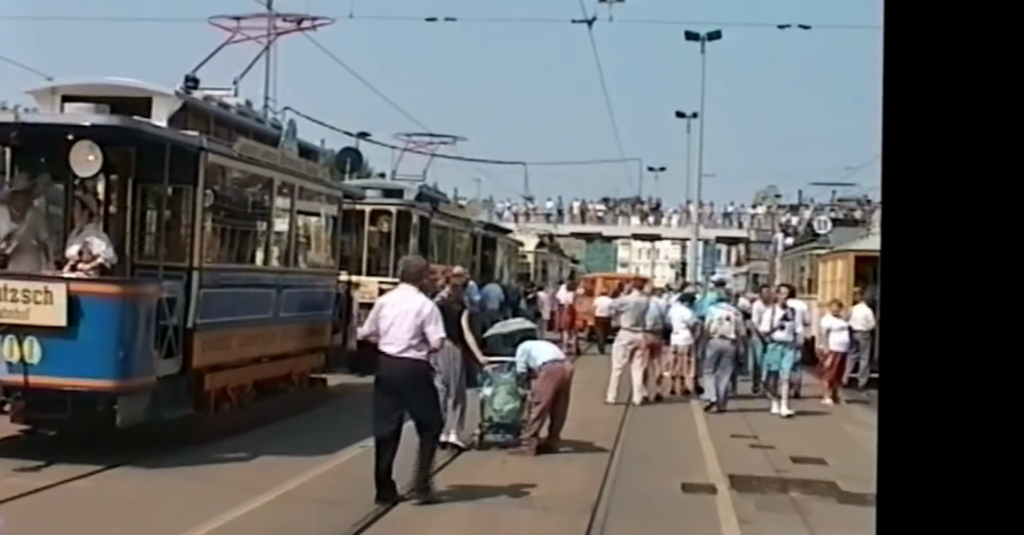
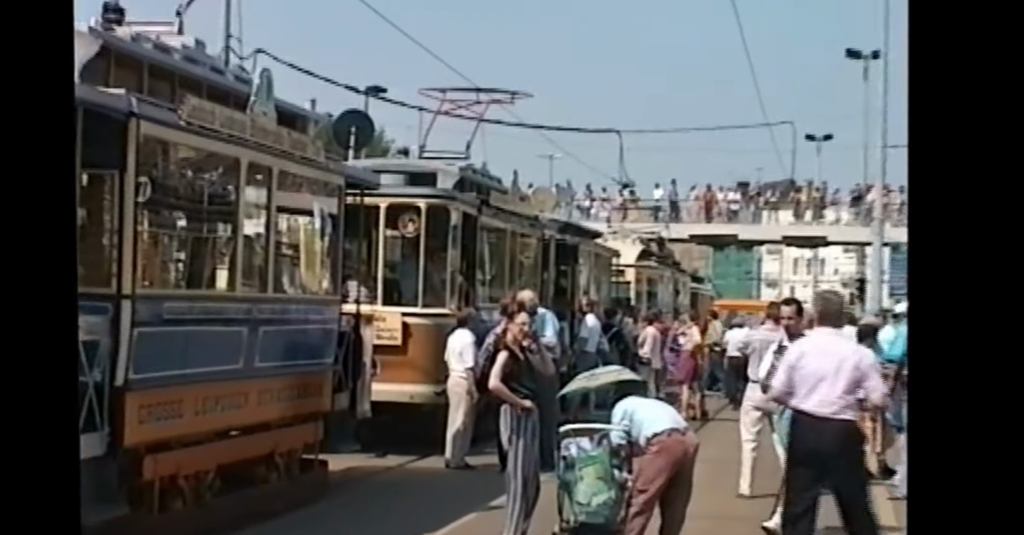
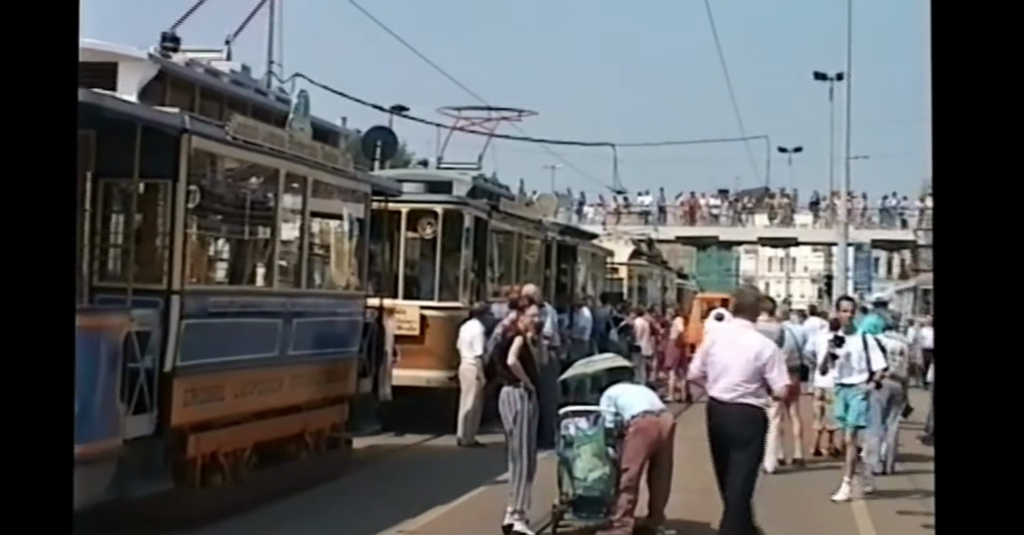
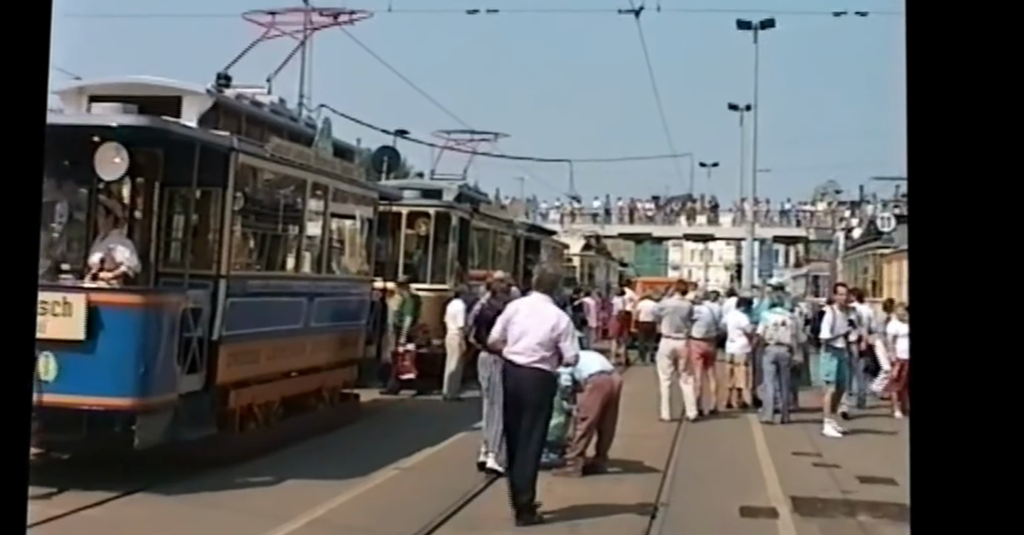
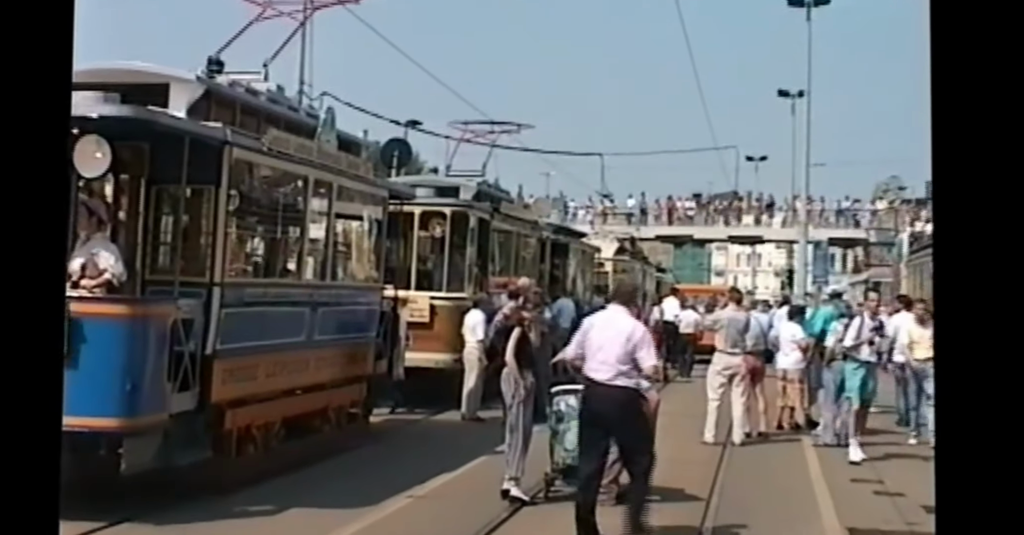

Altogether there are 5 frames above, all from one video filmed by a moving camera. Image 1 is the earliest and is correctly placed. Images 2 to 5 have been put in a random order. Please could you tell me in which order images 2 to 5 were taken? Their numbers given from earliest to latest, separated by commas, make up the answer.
4, 5, 3, 2
